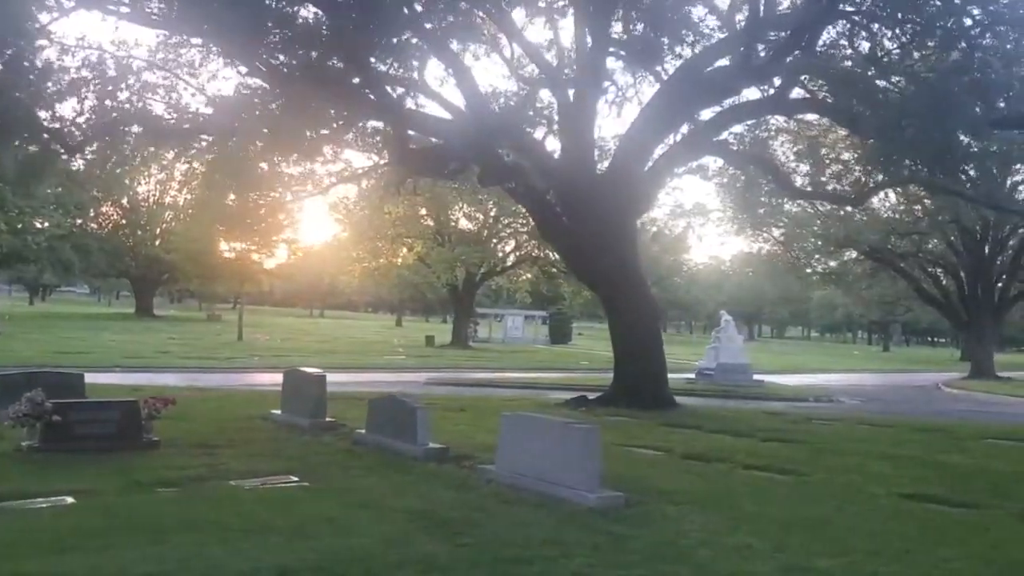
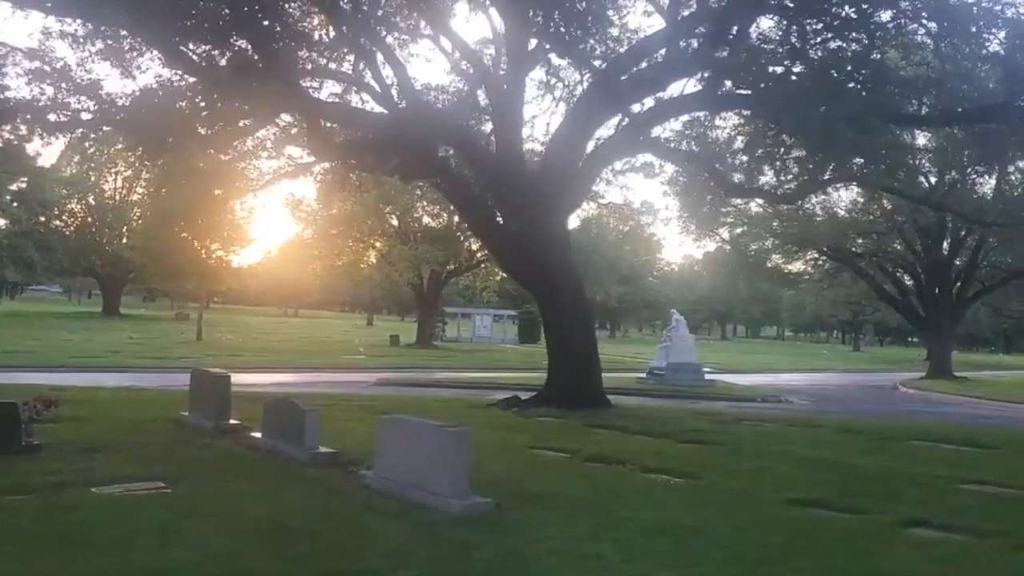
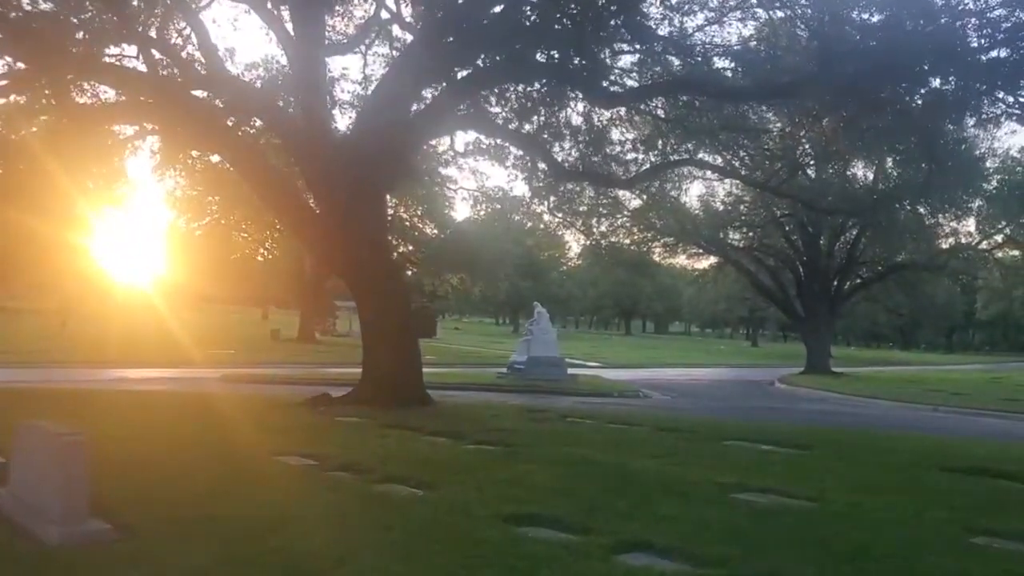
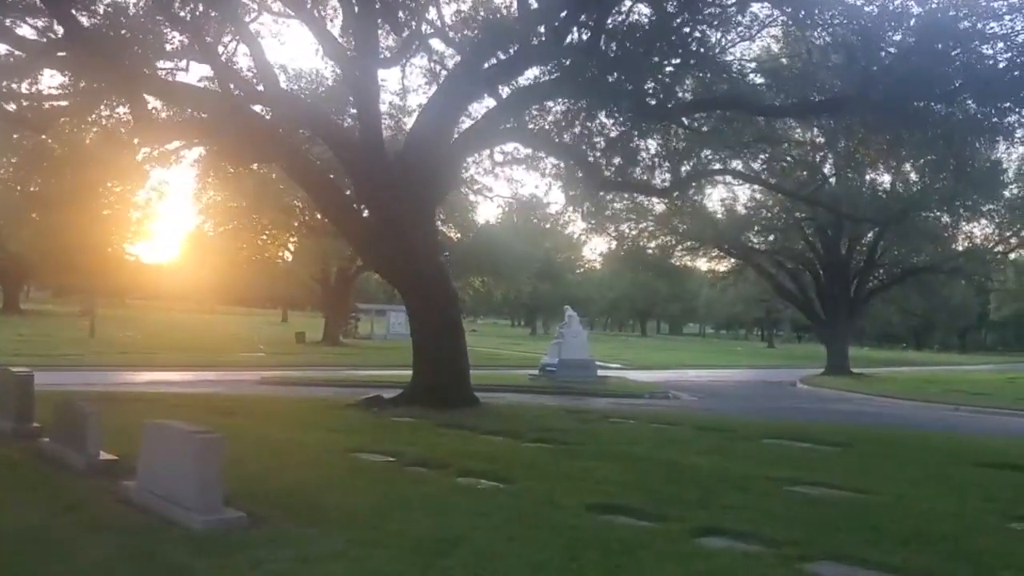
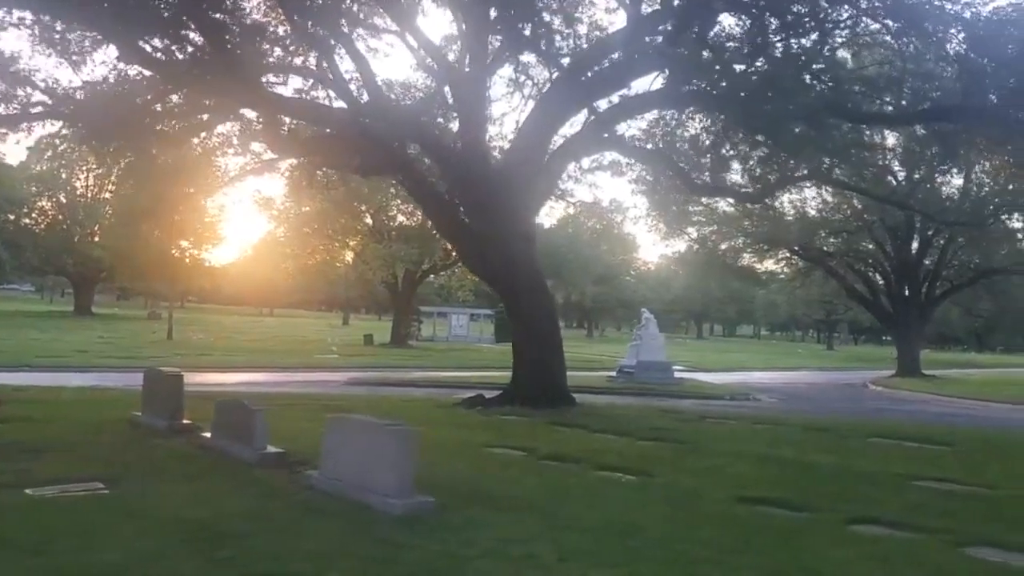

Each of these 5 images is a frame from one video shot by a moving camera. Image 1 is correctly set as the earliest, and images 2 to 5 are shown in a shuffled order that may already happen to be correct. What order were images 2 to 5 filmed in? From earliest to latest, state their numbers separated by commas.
2, 5, 4, 3
